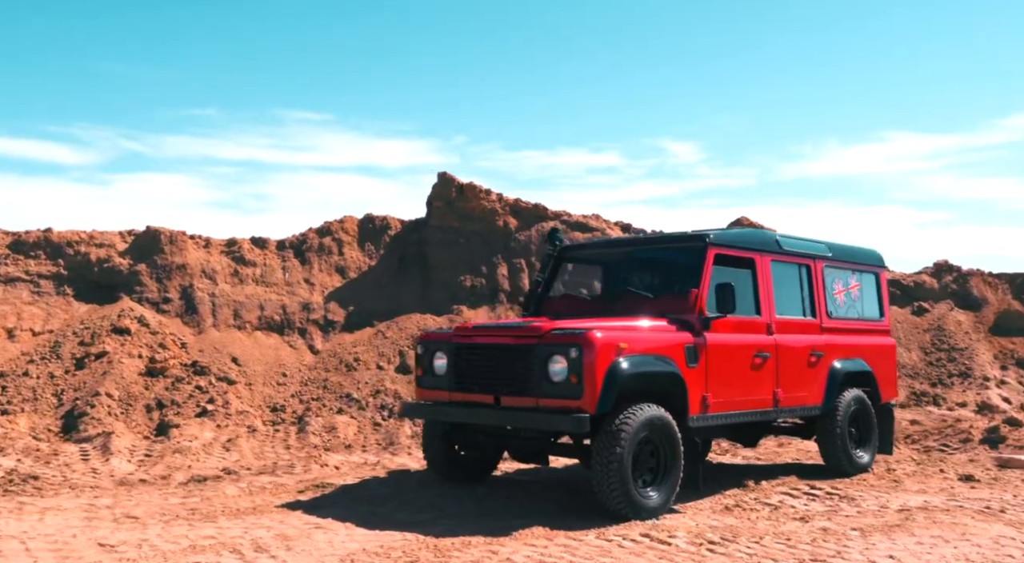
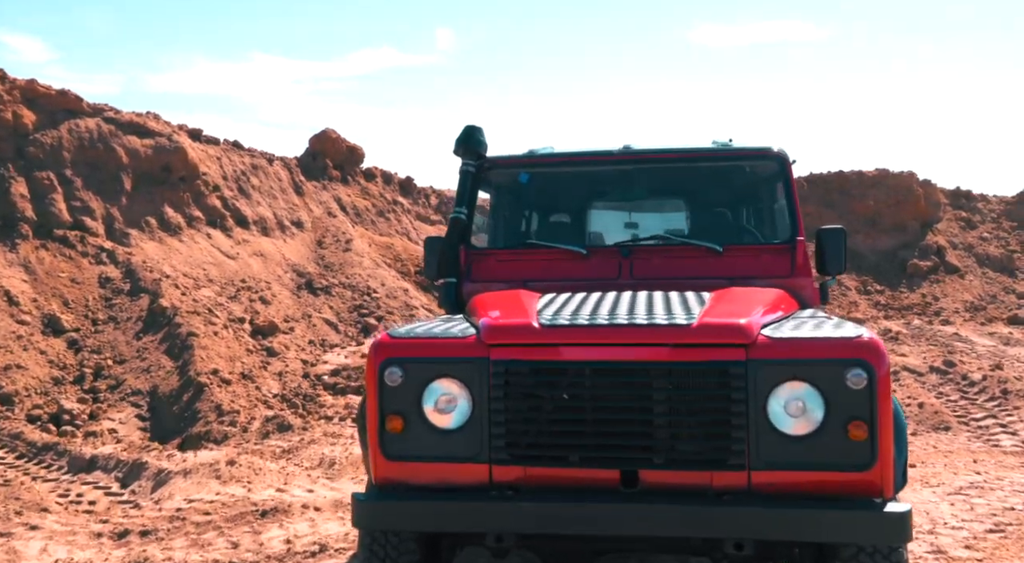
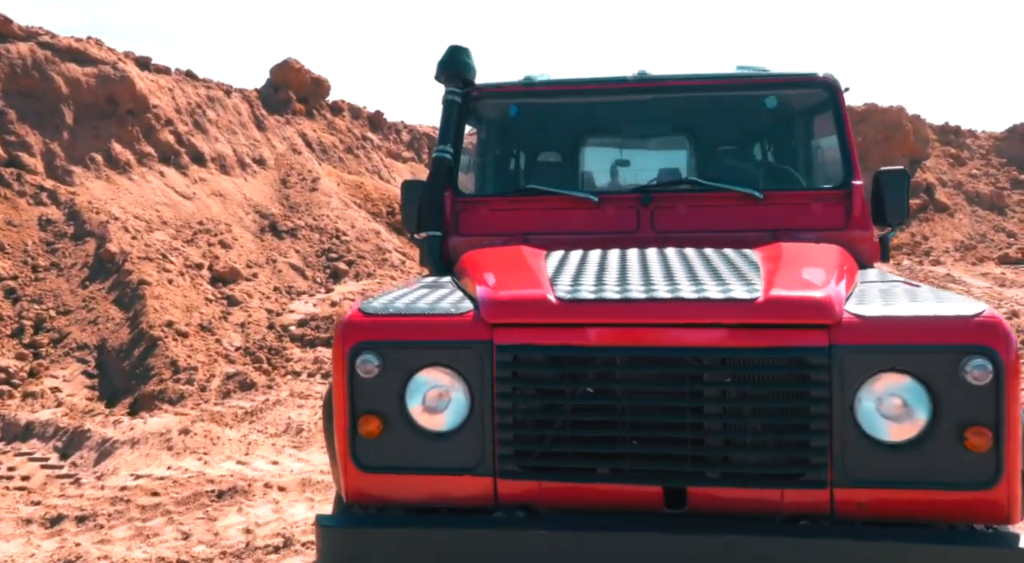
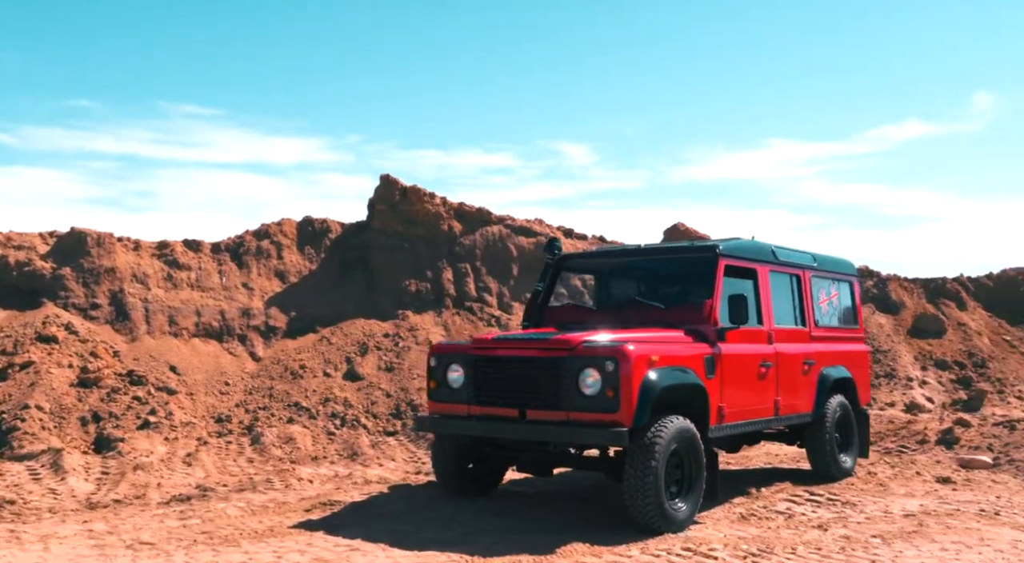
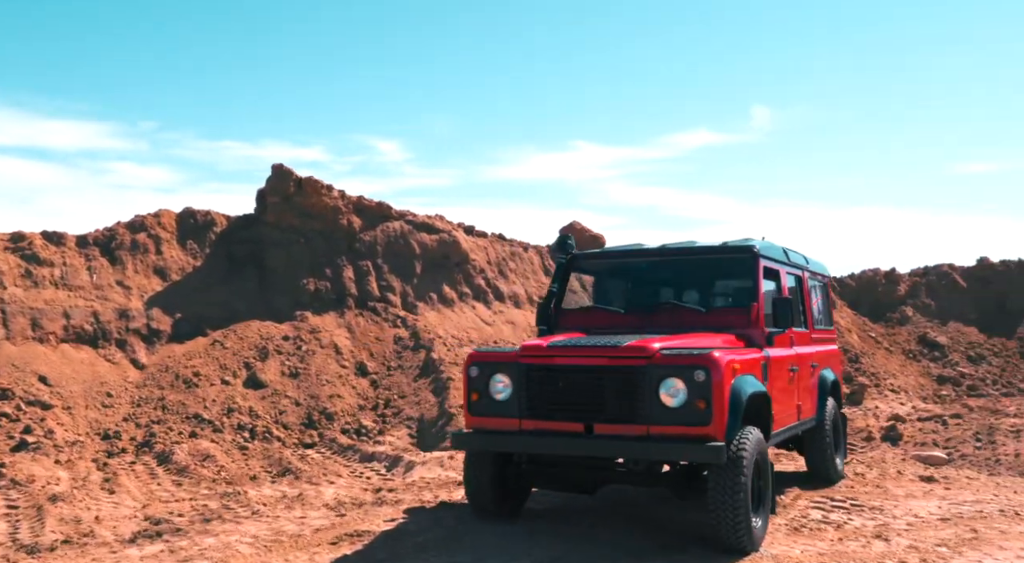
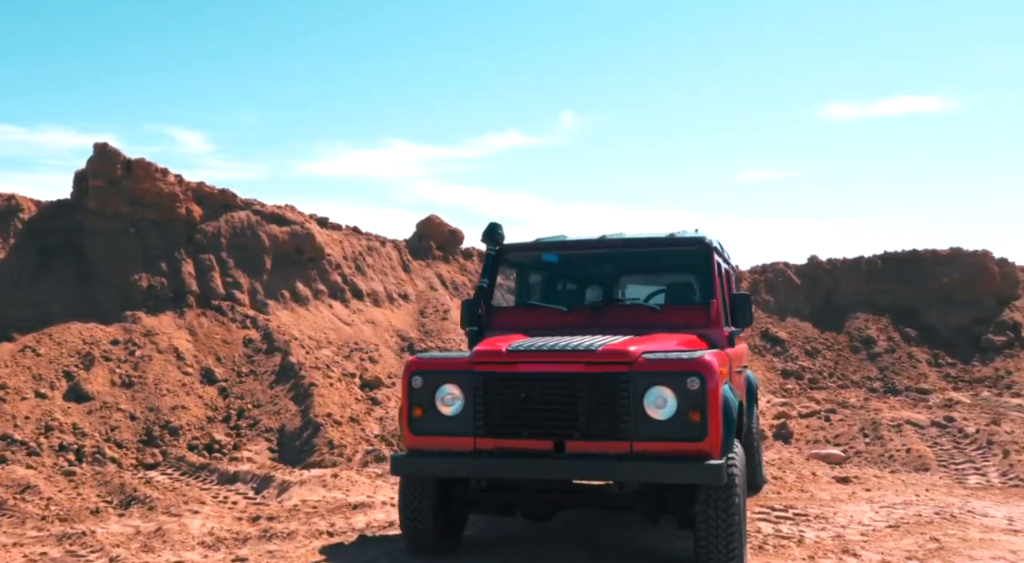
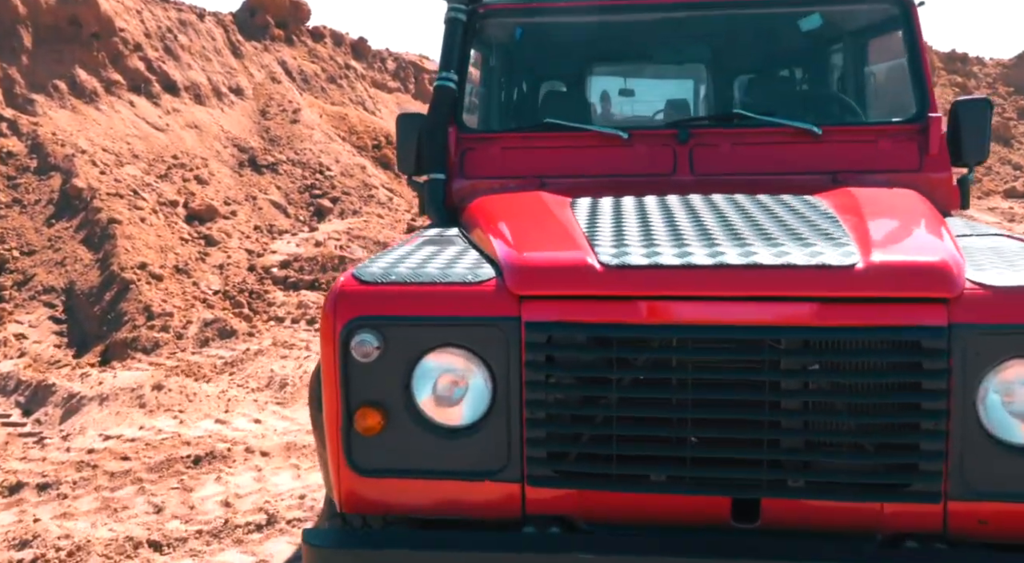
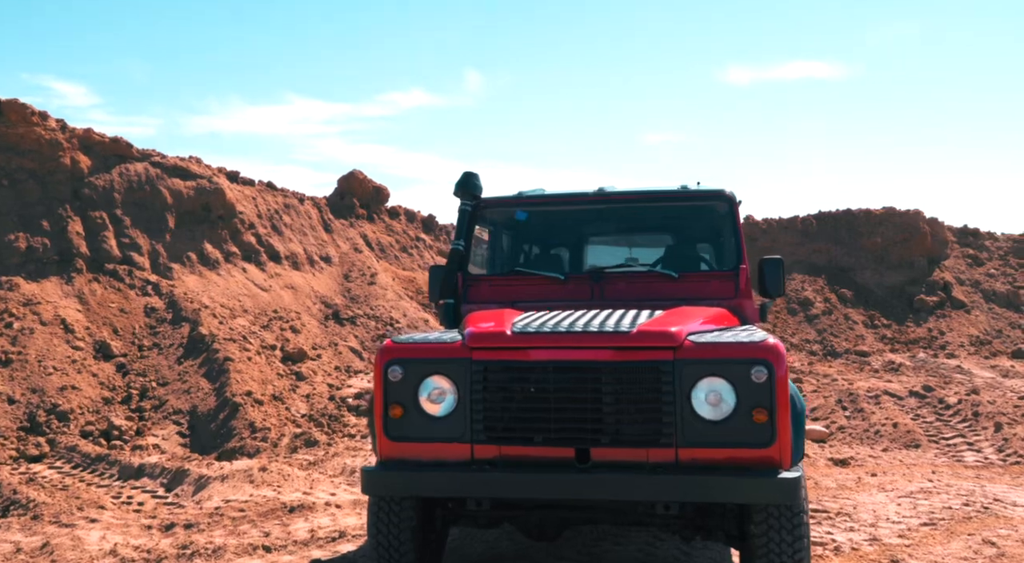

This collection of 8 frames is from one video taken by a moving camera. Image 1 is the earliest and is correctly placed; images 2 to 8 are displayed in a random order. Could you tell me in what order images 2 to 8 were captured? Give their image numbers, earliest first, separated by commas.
4, 5, 6, 8, 2, 3, 7
